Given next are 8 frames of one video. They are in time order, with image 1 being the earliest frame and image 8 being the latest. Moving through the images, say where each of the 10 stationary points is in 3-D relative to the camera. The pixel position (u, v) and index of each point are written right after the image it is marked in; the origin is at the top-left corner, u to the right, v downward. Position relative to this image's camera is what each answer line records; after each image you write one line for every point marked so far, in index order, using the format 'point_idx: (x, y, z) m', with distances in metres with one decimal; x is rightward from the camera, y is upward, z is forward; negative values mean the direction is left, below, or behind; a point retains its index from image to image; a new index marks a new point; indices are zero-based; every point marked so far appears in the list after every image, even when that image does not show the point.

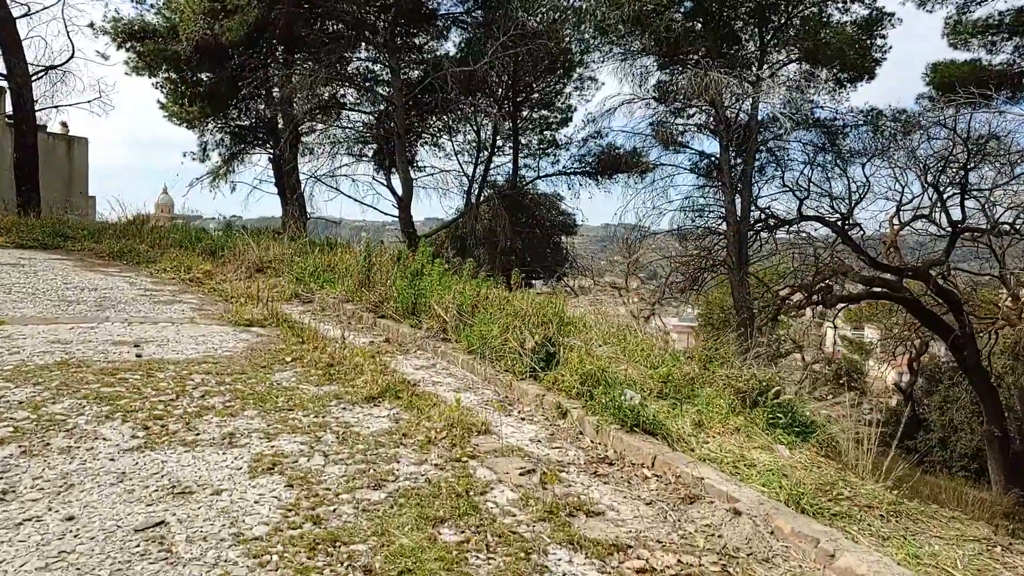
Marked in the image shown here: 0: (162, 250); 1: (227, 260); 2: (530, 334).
0: (-3.9, +0.4, +8.6) m
1: (-3.0, +0.3, +8.0) m
2: (+0.1, -0.3, +4.7) m
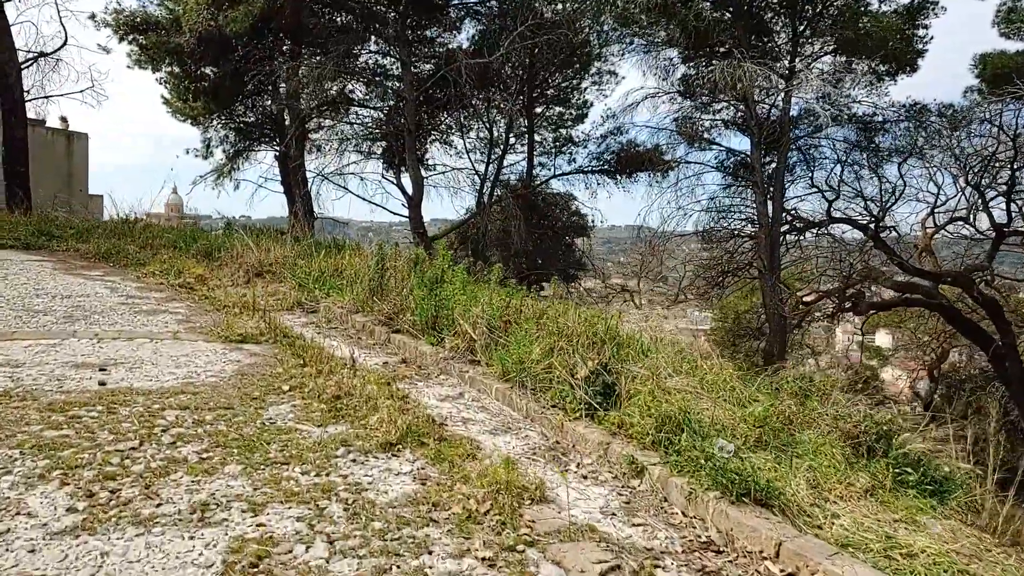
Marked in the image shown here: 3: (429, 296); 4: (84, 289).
0: (-3.6, +0.4, +7.8) m
1: (-2.7, +0.2, +7.1) m
2: (+0.4, -0.4, +3.9) m
3: (-0.6, -0.1, +5.2) m
4: (-3.2, 0.0, +5.7) m
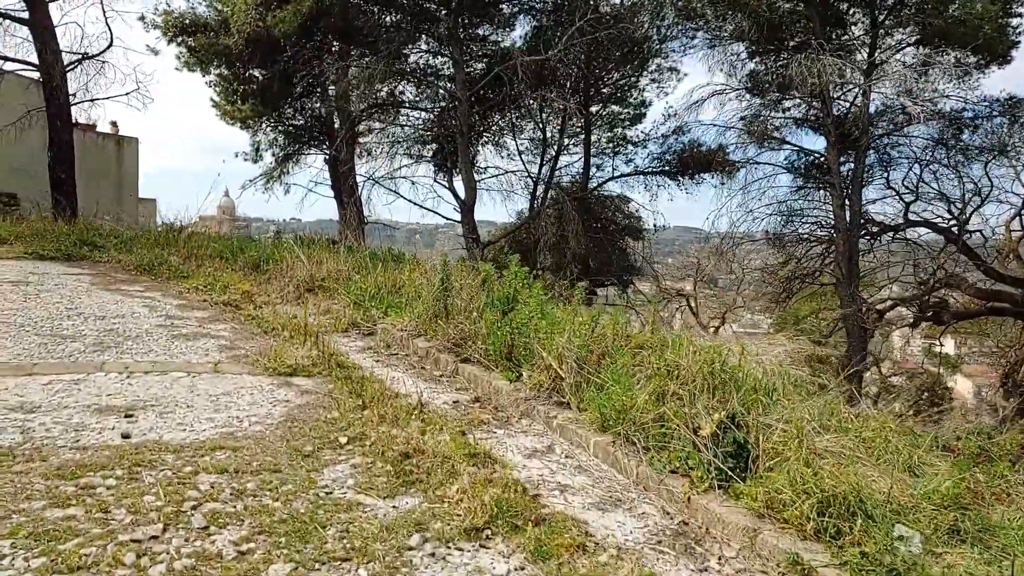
0: (-3.0, +0.2, +7.3) m
1: (-2.1, +0.1, +6.6) m
2: (+0.8, -0.5, +3.1) m
3: (-0.1, -0.2, +4.5) m
4: (-2.6, -0.1, +5.2) m
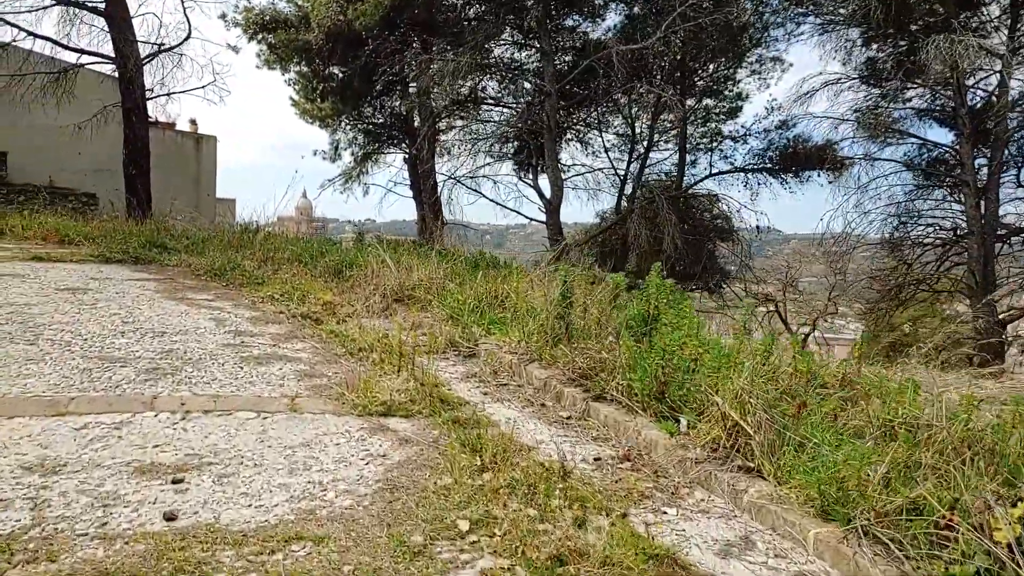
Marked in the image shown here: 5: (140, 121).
0: (-2.0, +0.2, +6.6) m
1: (-1.2, 0.0, +5.8) m
2: (+1.3, -0.6, +2.1) m
3: (+0.6, -0.3, +3.6) m
4: (-1.9, -0.2, +4.5) m
5: (-4.5, +2.0, +9.3) m
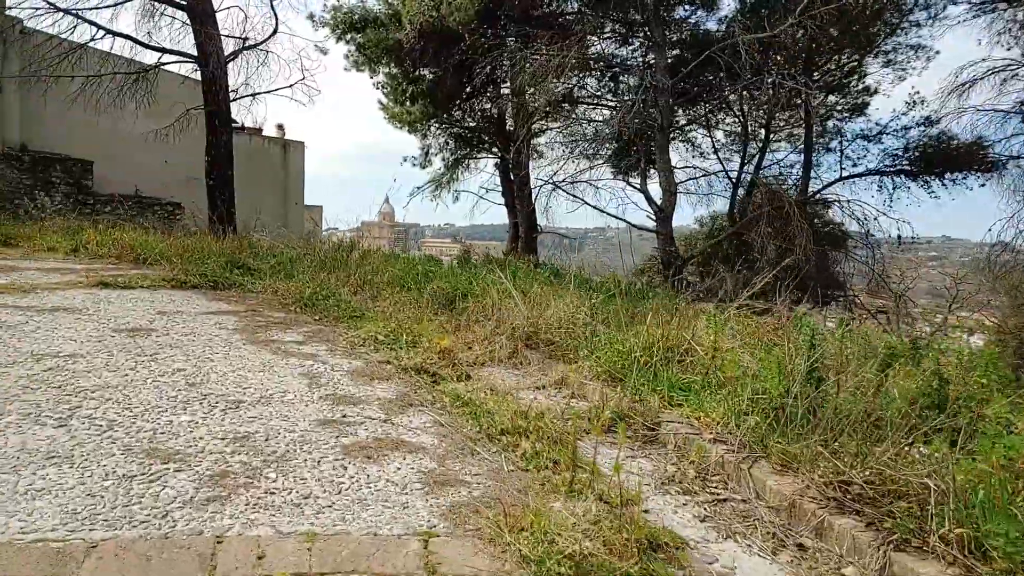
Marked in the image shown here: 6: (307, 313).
0: (-1.0, -0.1, +5.5) m
1: (-0.3, -0.2, +4.6) m
2: (+1.9, -0.8, +0.7) m
3: (+1.3, -0.5, +2.2) m
4: (-1.1, -0.4, +3.4) m
5: (-3.1, +1.8, +8.4) m
6: (-1.4, -0.2, +5.2) m
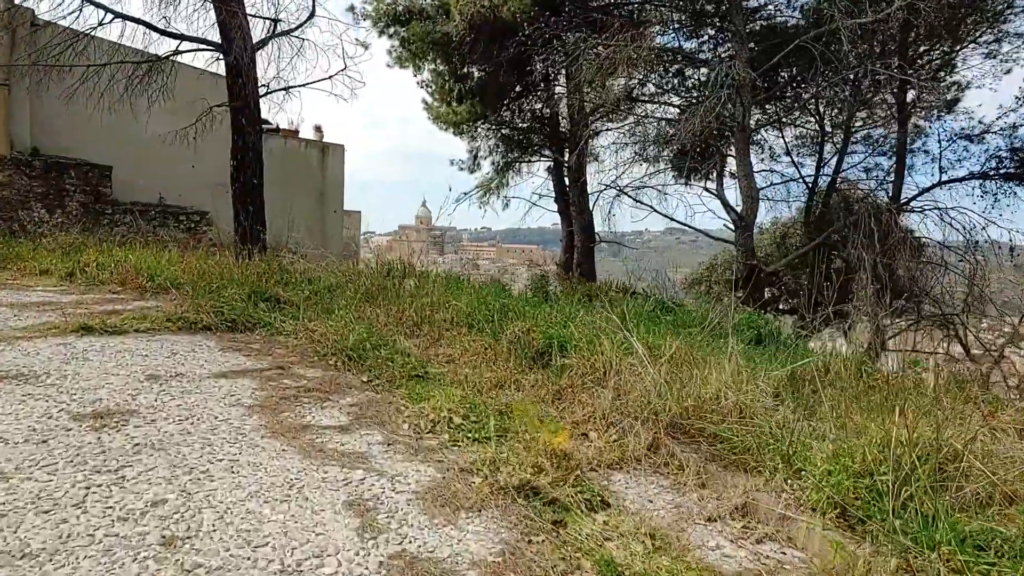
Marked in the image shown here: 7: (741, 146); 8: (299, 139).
0: (-0.4, -0.3, +4.2) m
1: (+0.3, -0.5, +3.3) m
2: (+2.3, -1.1, -0.7) m
3: (+1.8, -0.8, +0.8) m
4: (-0.6, -0.7, +2.1) m
5: (-2.4, +1.5, +7.2) m
6: (-0.8, -0.4, +3.9) m
7: (+3.0, +1.6, +8.7) m
8: (-3.3, +2.3, +12.1) m
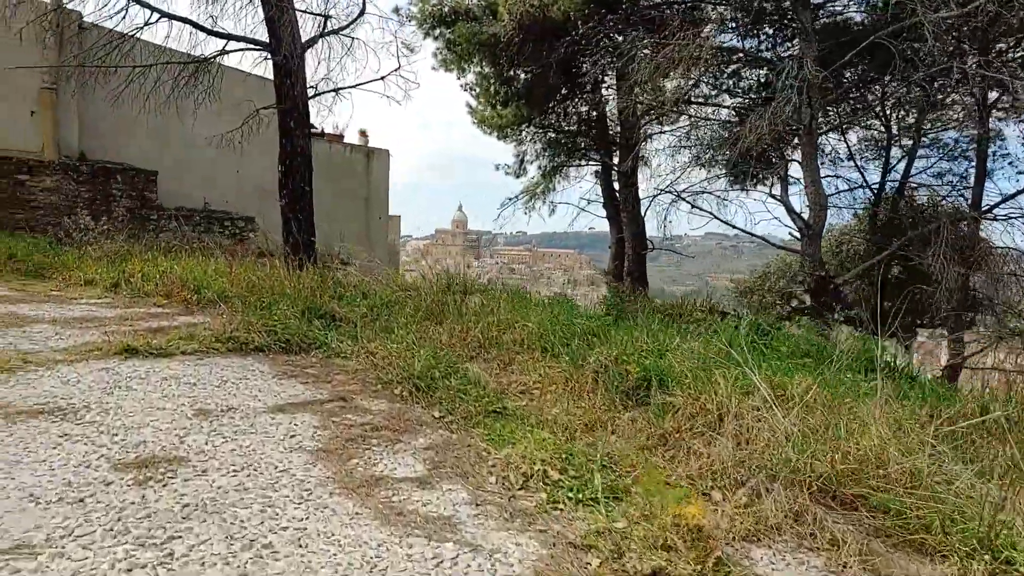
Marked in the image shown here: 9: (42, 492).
0: (0.0, -0.4, +3.7) m
1: (+0.7, -0.6, +2.8) m
2: (+2.4, -1.2, -1.3) m
3: (+2.0, -0.9, +0.2) m
4: (-0.3, -0.8, +1.6) m
5: (-1.8, +1.4, +6.8) m
6: (-0.4, -0.5, +3.4) m
7: (+3.6, +1.5, +8.1) m
8: (-2.5, +2.2, +11.8) m
9: (-1.3, -0.6, +2.2) m
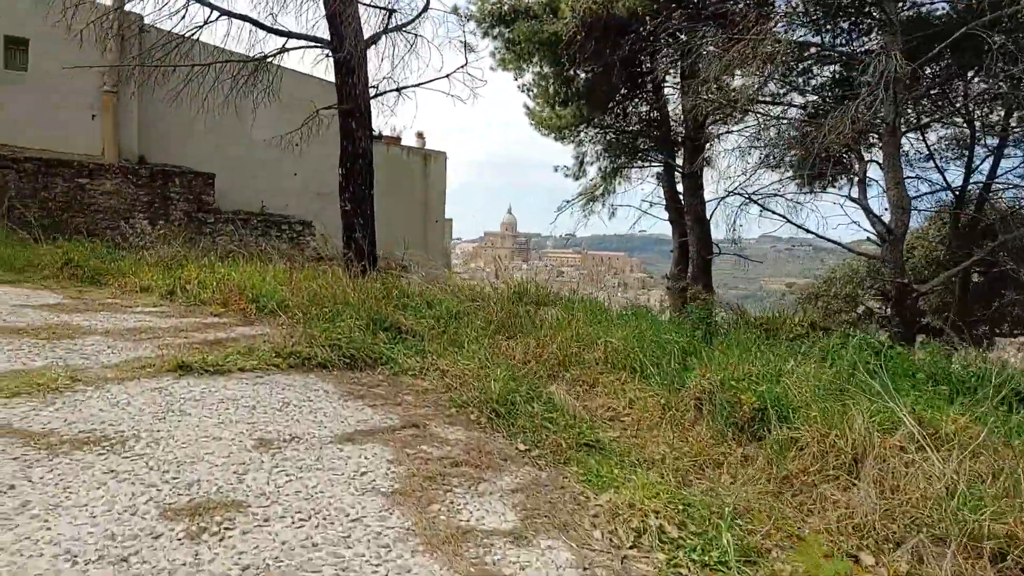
0: (+0.4, -0.5, +3.3) m
1: (+1.0, -0.6, +2.3) m
2: (+2.5, -1.2, -1.9) m
3: (+2.2, -0.9, -0.3) m
4: (0.0, -0.8, +1.2) m
5: (-1.2, +1.4, +6.5) m
6: (0.0, -0.6, +3.0) m
7: (+4.3, +1.4, +7.5) m
8: (-1.6, +2.1, +11.5) m
9: (-1.0, -0.6, +1.9) m
